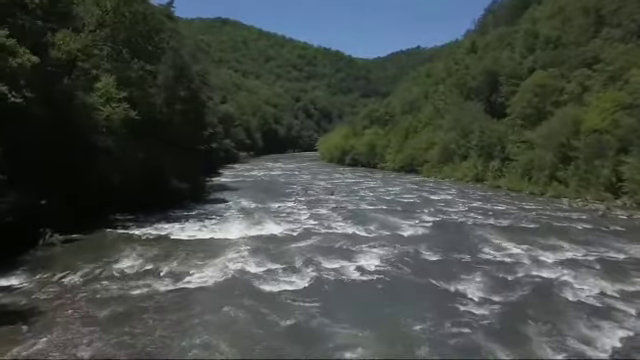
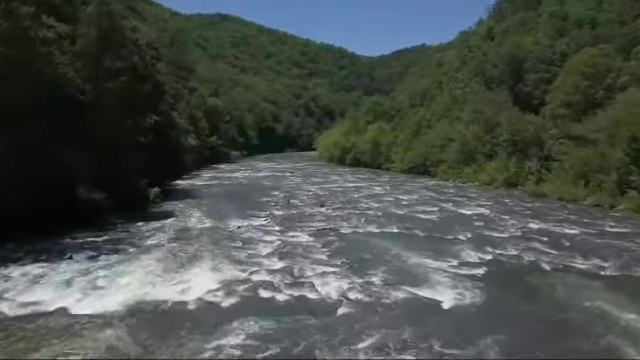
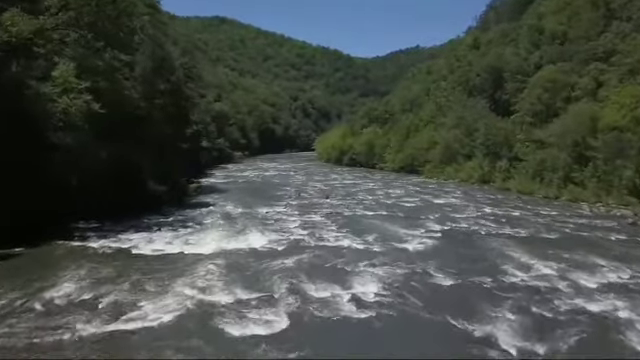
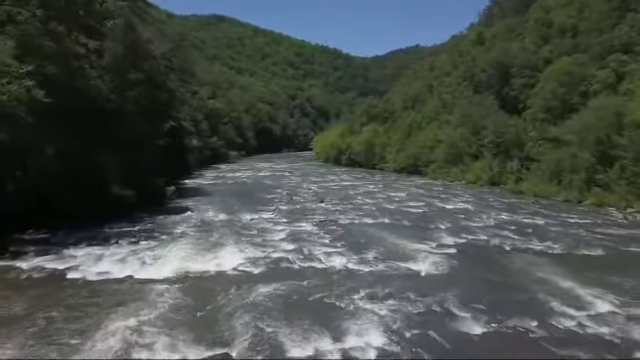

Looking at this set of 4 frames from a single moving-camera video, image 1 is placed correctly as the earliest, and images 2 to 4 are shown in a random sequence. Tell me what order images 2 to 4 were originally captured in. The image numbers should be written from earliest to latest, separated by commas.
3, 4, 2
